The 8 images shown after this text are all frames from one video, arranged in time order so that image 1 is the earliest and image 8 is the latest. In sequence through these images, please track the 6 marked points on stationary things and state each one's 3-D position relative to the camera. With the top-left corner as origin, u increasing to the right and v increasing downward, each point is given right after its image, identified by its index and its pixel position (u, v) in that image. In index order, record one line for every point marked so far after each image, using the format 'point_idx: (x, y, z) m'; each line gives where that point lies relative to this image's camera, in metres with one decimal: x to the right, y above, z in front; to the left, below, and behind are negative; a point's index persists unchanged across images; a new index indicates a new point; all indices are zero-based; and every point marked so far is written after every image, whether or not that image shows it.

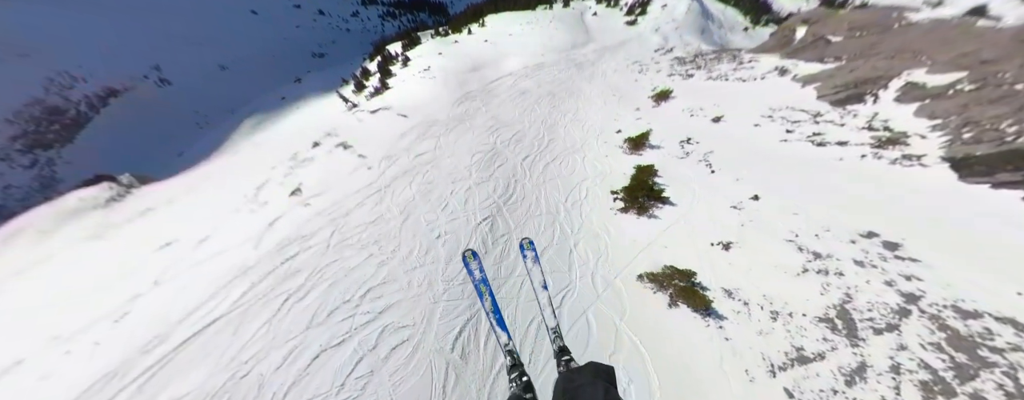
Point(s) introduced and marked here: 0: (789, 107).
0: (+9.1, +3.1, +8.4) m
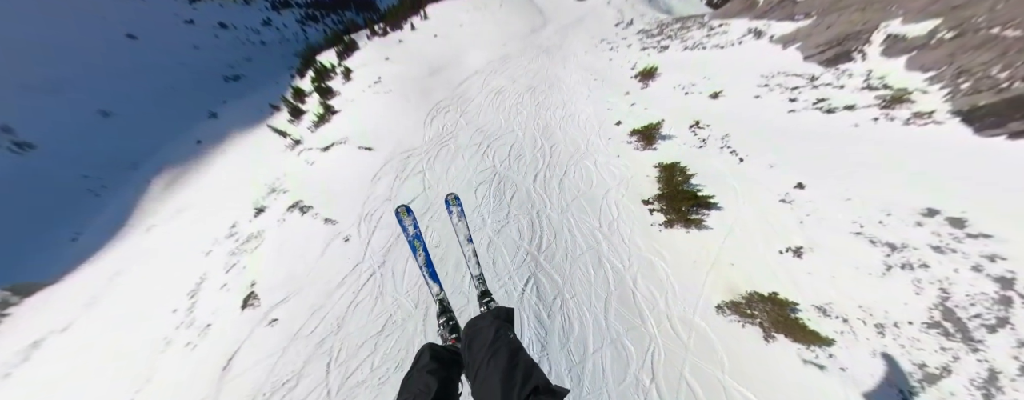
0: (+8.7, +4.1, +8.2) m
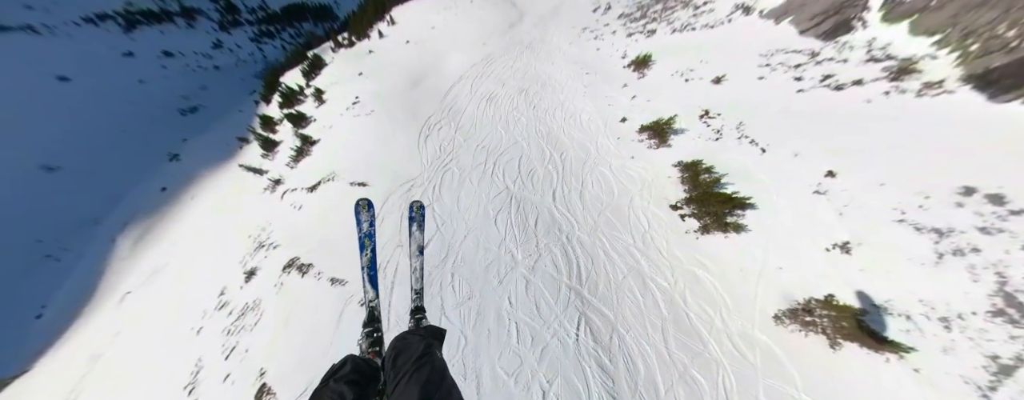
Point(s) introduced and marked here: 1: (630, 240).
0: (+8.4, +4.7, +8.0) m
1: (+2.4, -0.8, +5.3) m
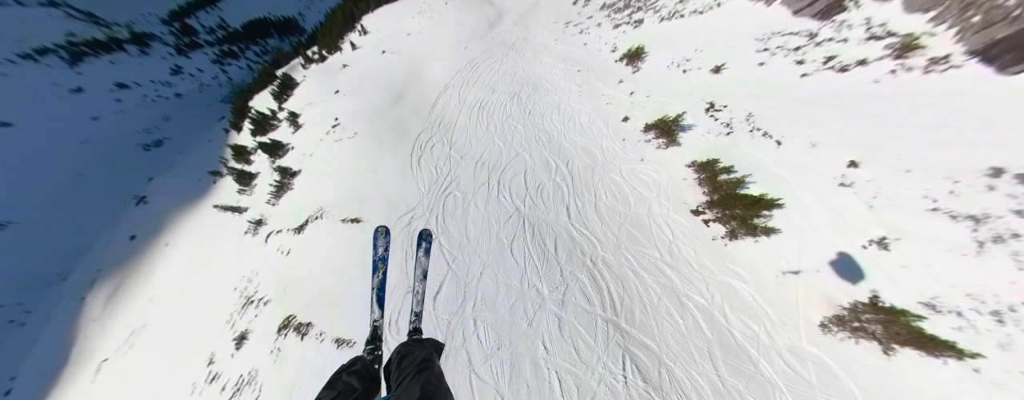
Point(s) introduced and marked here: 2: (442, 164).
0: (+8.1, +5.1, +7.8) m
1: (+2.8, -1.0, +4.9) m
2: (-1.9, +1.0, +6.8) m
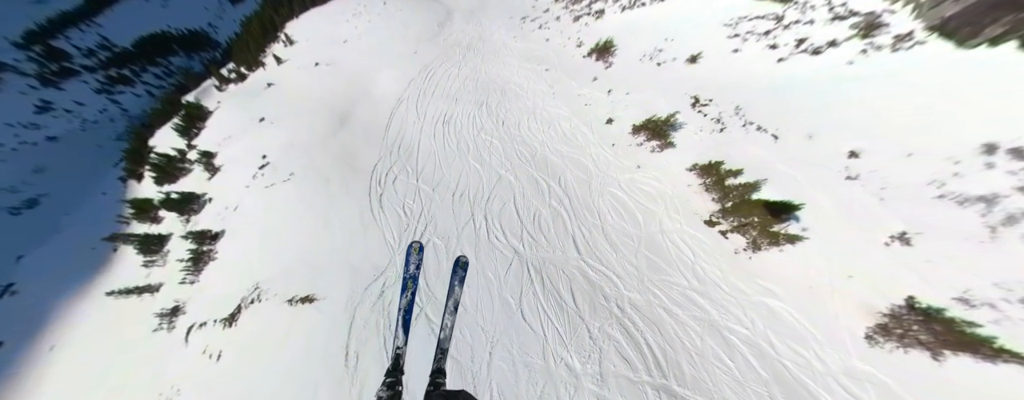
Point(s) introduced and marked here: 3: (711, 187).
0: (+6.9, +5.5, +7.6) m
1: (+2.9, -1.4, +4.3) m
2: (-2.2, 0.0, +5.7) m
3: (+4.0, +0.3, +5.2) m
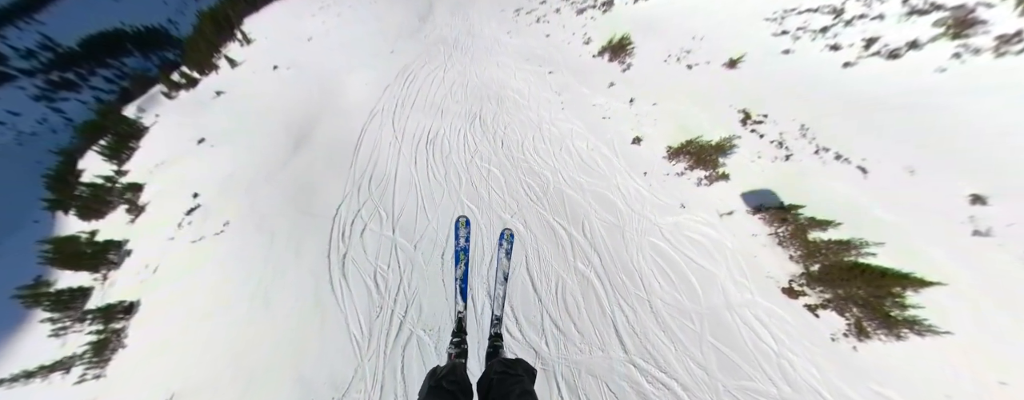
0: (+6.9, +4.7, +6.4) m
1: (+3.1, -2.3, +3.1) m
2: (-2.0, -1.0, +4.3) m
3: (+4.2, -0.6, +3.9) m
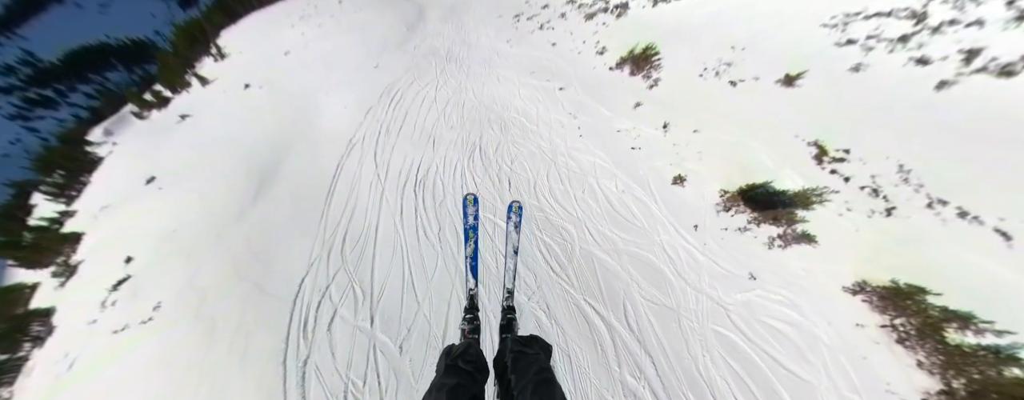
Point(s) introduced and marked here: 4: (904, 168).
0: (+7.1, +3.8, +5.3) m
1: (+3.4, -3.2, +2.0) m
2: (-1.8, -2.0, +3.3) m
3: (+4.4, -1.5, +2.9) m
4: (+5.7, +0.4, +3.7) m
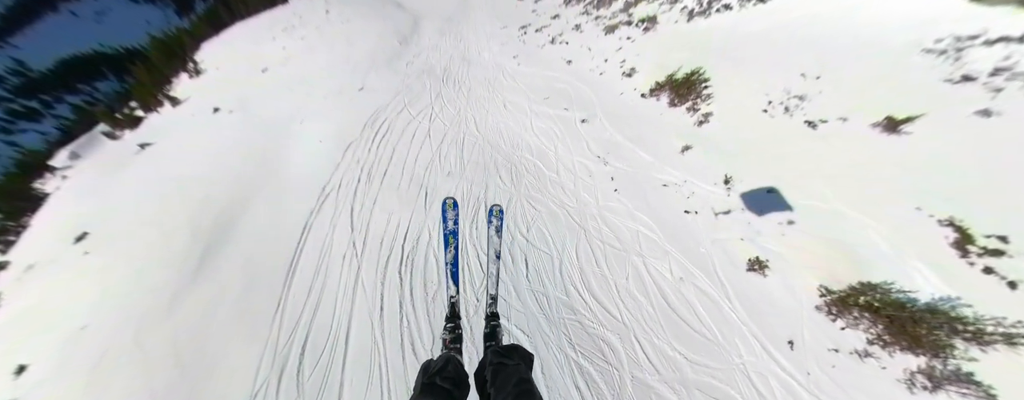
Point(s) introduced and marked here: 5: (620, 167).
0: (+7.4, +2.6, +4.1) m
1: (+3.6, -4.4, +0.9) m
2: (-1.5, -3.1, +2.2) m
3: (+4.7, -2.7, +1.7) m
4: (+6.0, -0.8, +2.6) m
5: (+2.1, +0.7, +5.0) m
